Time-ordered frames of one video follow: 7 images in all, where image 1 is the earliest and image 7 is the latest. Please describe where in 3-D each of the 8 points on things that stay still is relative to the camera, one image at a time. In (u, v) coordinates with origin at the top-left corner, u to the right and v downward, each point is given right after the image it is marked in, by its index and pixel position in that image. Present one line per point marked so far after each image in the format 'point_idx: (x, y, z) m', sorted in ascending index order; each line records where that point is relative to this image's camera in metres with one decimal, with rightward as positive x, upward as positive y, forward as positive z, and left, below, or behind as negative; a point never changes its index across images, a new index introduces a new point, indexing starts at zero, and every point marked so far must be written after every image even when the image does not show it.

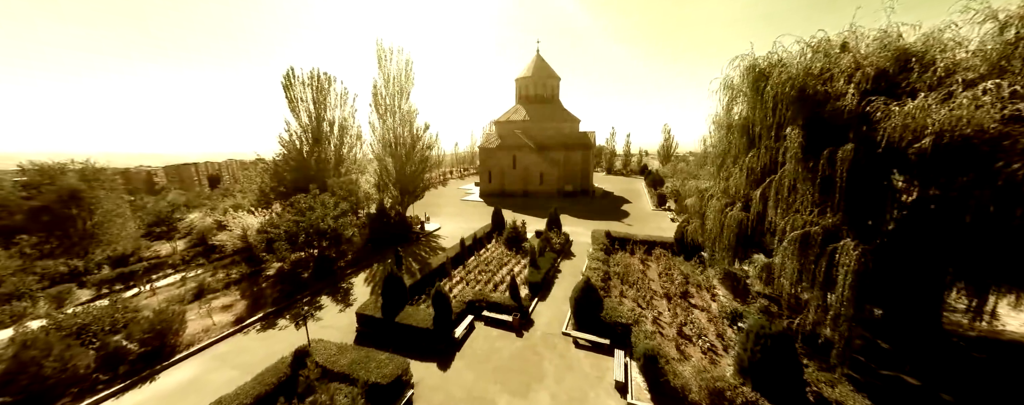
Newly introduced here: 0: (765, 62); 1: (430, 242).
0: (+6.6, +3.7, +7.3) m
1: (-5.4, -2.6, +18.4) m
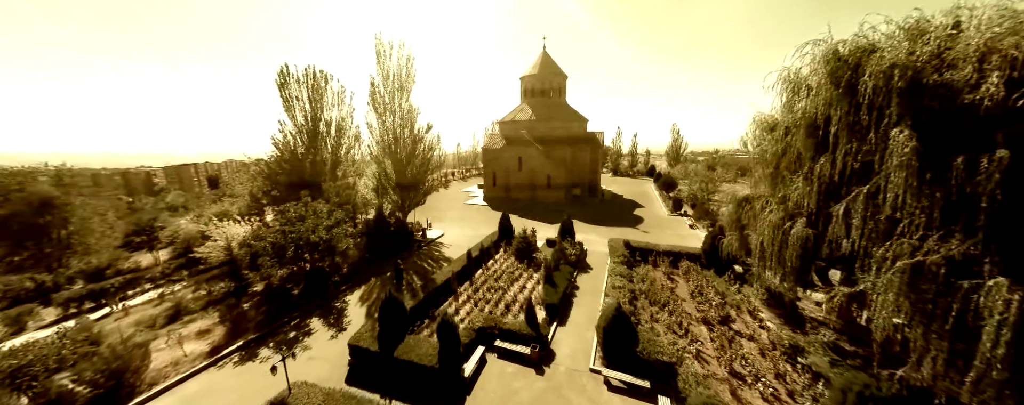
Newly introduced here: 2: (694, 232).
0: (+7.1, +3.3, +6.0) m
1: (-4.8, -2.9, +17.0) m
2: (+12.4, -2.0, +19.2) m
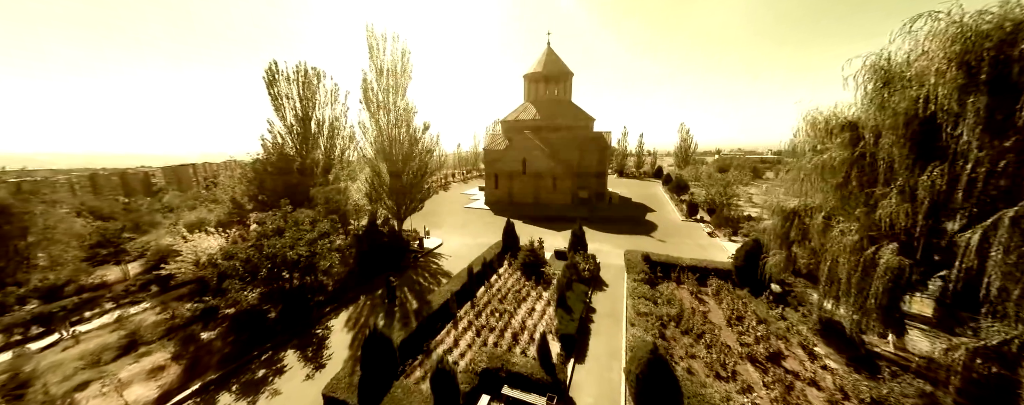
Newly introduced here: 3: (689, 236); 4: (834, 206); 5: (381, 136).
0: (+7.4, +2.9, +4.4) m
1: (-4.5, -3.4, +15.5) m
2: (+12.7, -2.4, +17.6) m
3: (+11.8, -2.3, +18.7) m
4: (+8.1, -0.1, +7.0) m
5: (-8.1, +4.1, +17.4) m
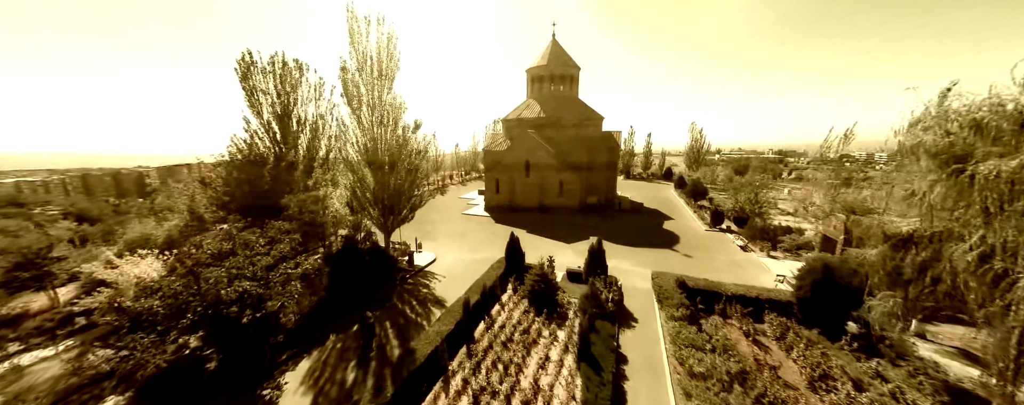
0: (+7.6, +2.3, +2.0) m
1: (-4.3, -3.9, +13.1) m
2: (+12.9, -3.0, +15.2) m
3: (+12.0, -2.8, +16.3) m
4: (+8.3, -0.6, +4.7) m
5: (-7.9, +3.5, +15.0) m
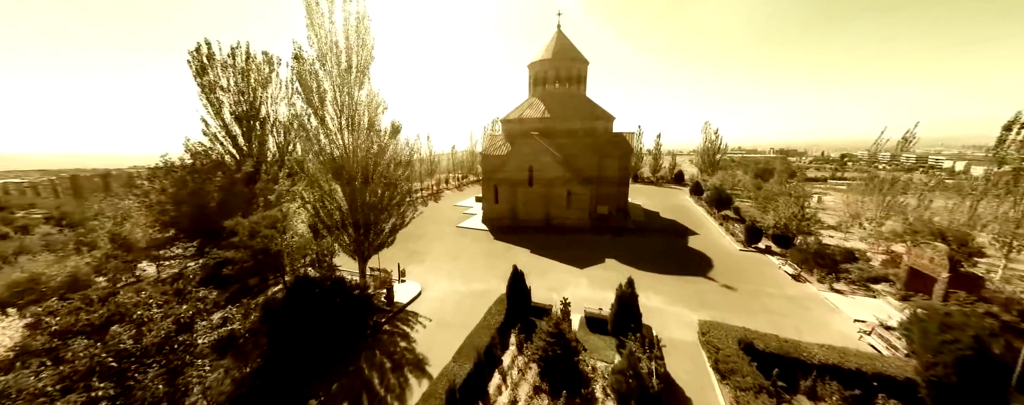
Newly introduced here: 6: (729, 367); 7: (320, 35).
0: (+7.8, +1.4, -0.9) m
1: (-4.2, -4.9, +10.2) m
2: (+13.0, -3.9, +12.4) m
3: (+12.2, -3.7, +13.5) m
4: (+8.5, -1.6, +1.8) m
5: (-7.8, +2.6, +12.0) m
6: (+5.8, -4.4, +7.5) m
7: (-7.7, +6.8, +11.5) m
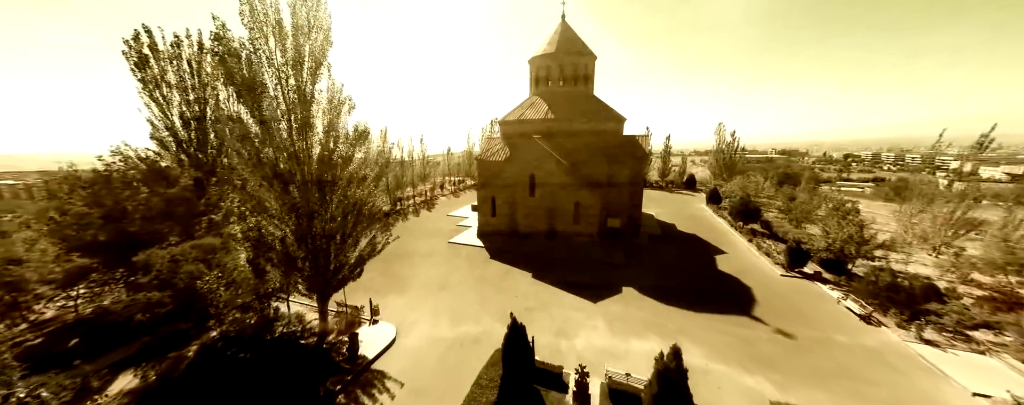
0: (+7.7, +0.5, -3.6) m
1: (-4.2, -5.7, +7.5) m
2: (+13.0, -4.7, +9.7) m
3: (+12.1, -4.6, +10.8) m
4: (+8.4, -2.4, -0.9) m
5: (-7.9, +1.7, +9.3) m
6: (+5.7, -5.2, +4.8) m
7: (-7.8, +6.0, +8.8) m
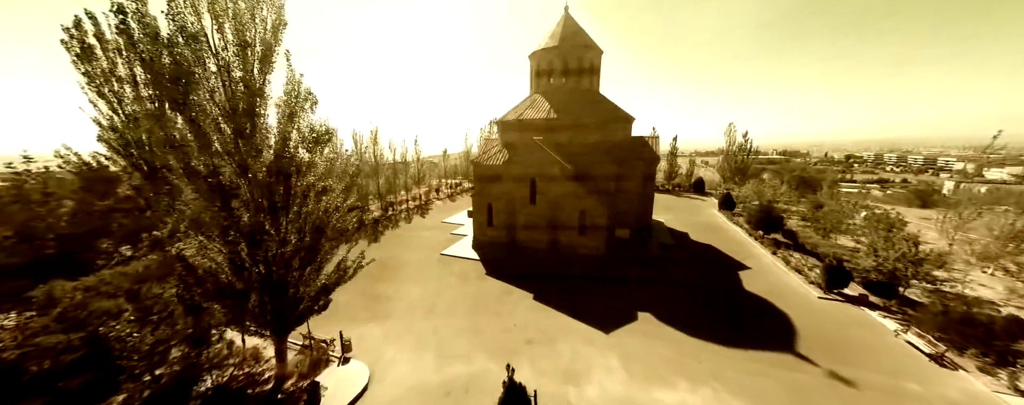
0: (+7.6, +0.1, -5.4) m
1: (-4.3, -6.2, +5.6) m
2: (+12.9, -5.2, +7.8) m
3: (+12.0, -5.1, +8.9) m
4: (+8.3, -2.9, -2.8) m
5: (-8.0, +1.2, +7.5) m
6: (+5.6, -5.7, +3.0) m
7: (-7.9, +5.5, +6.9) m
